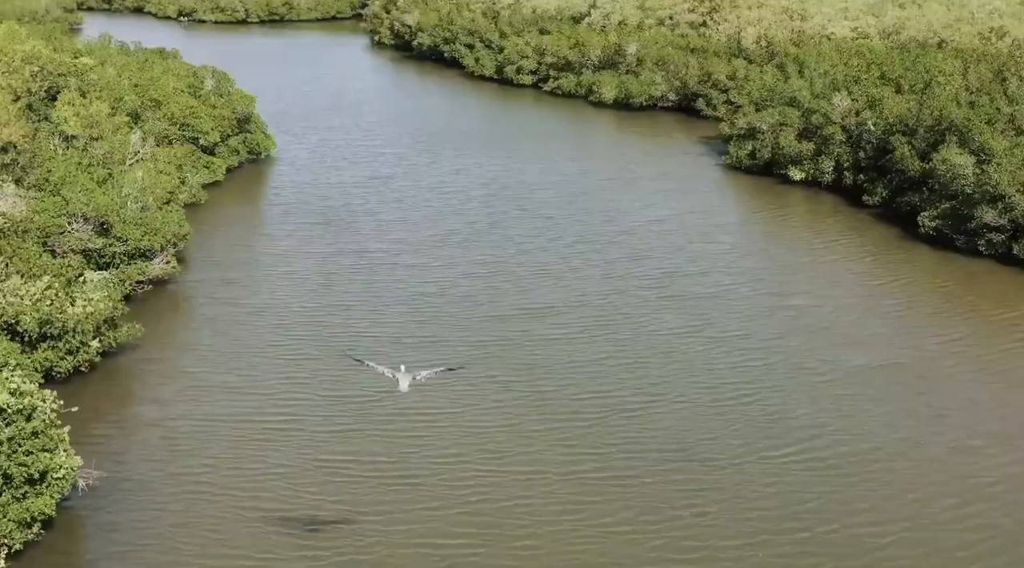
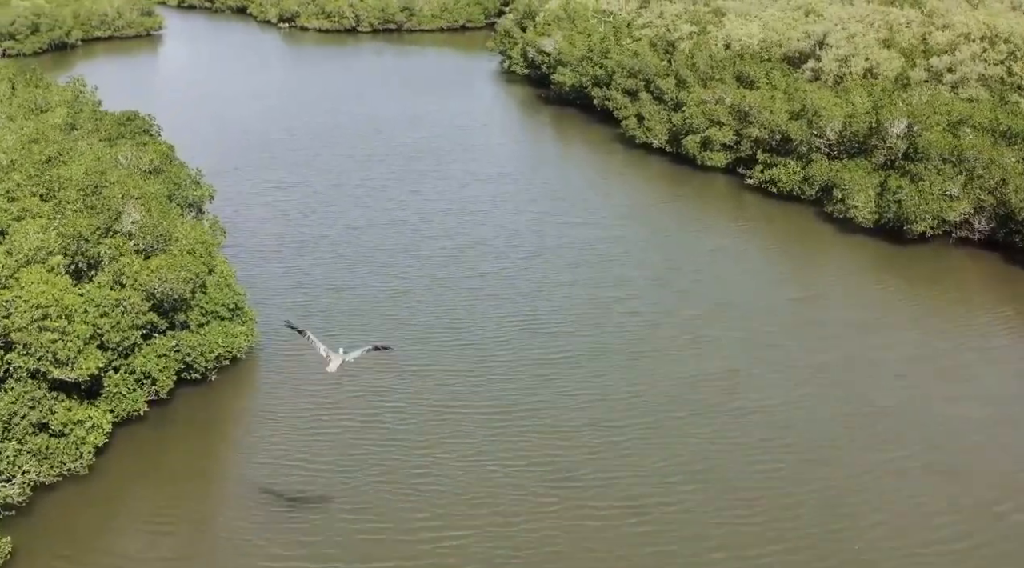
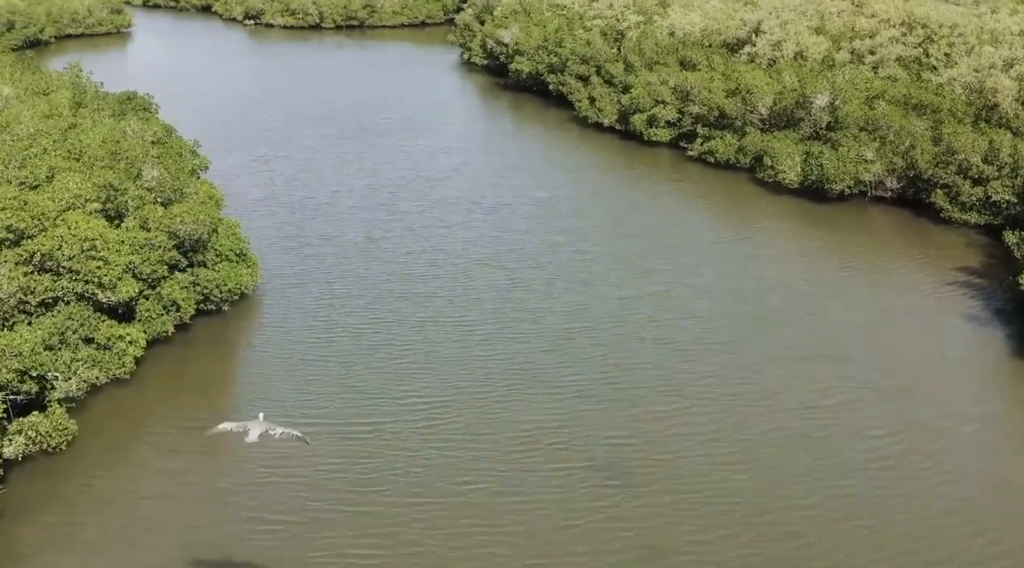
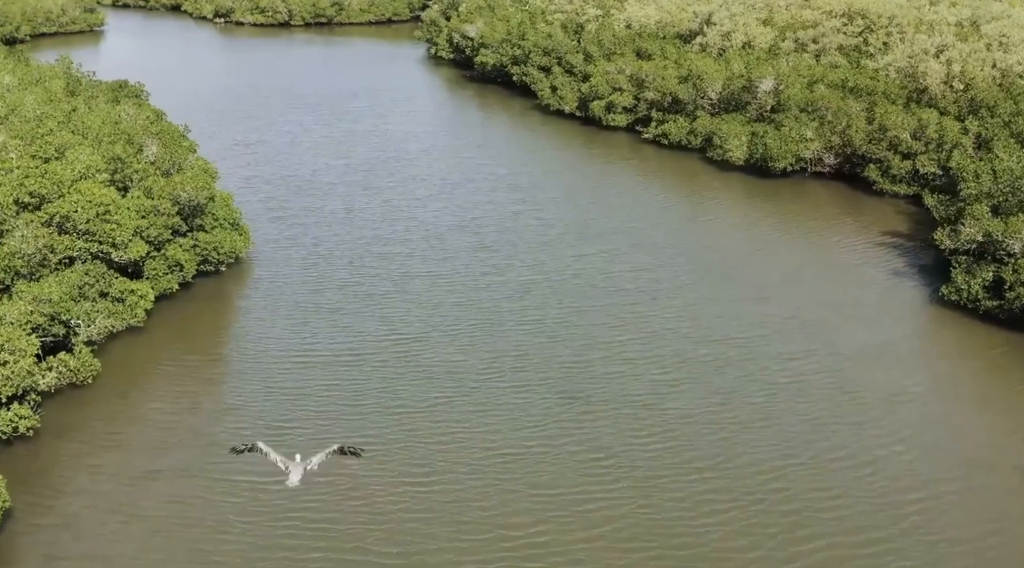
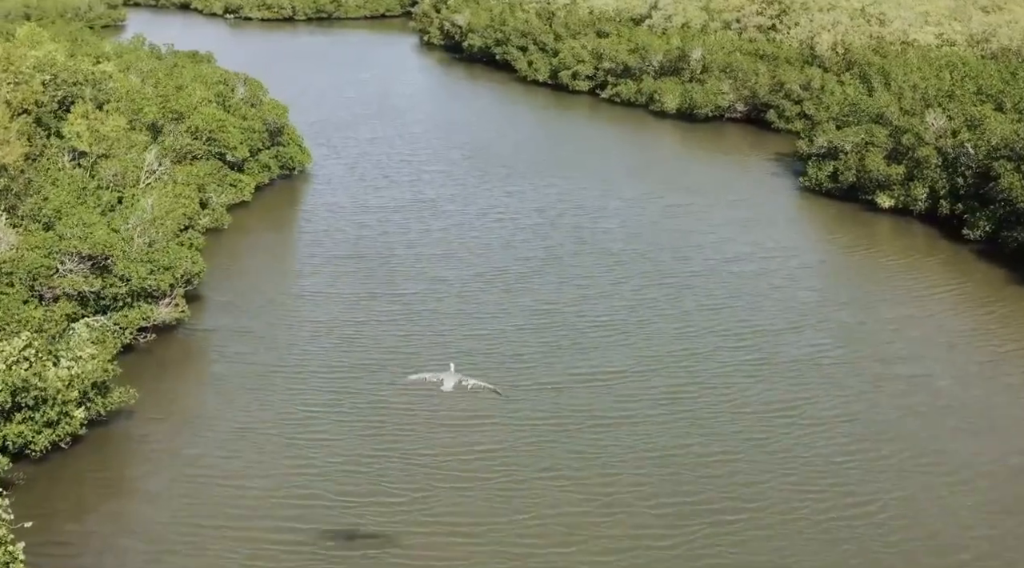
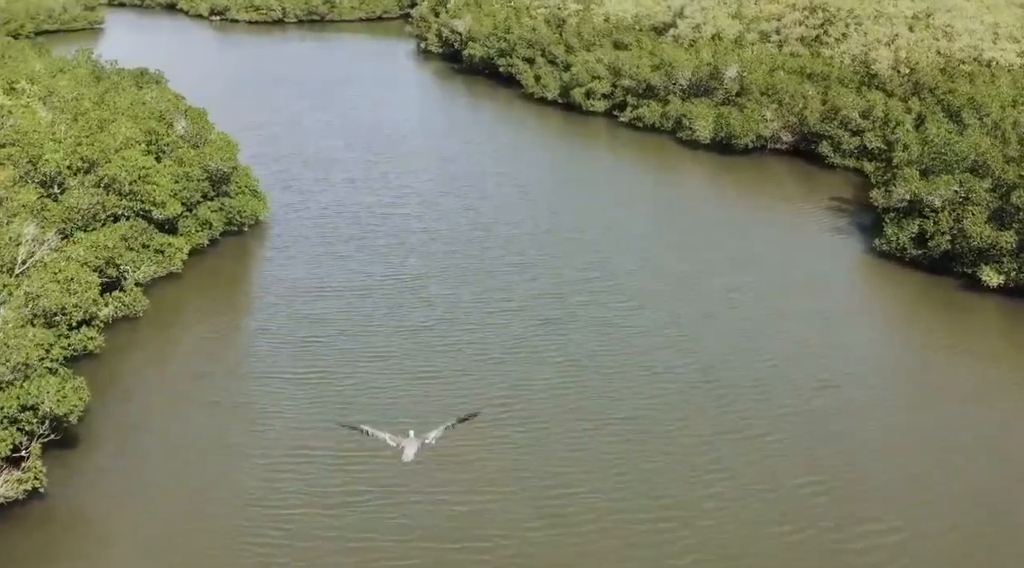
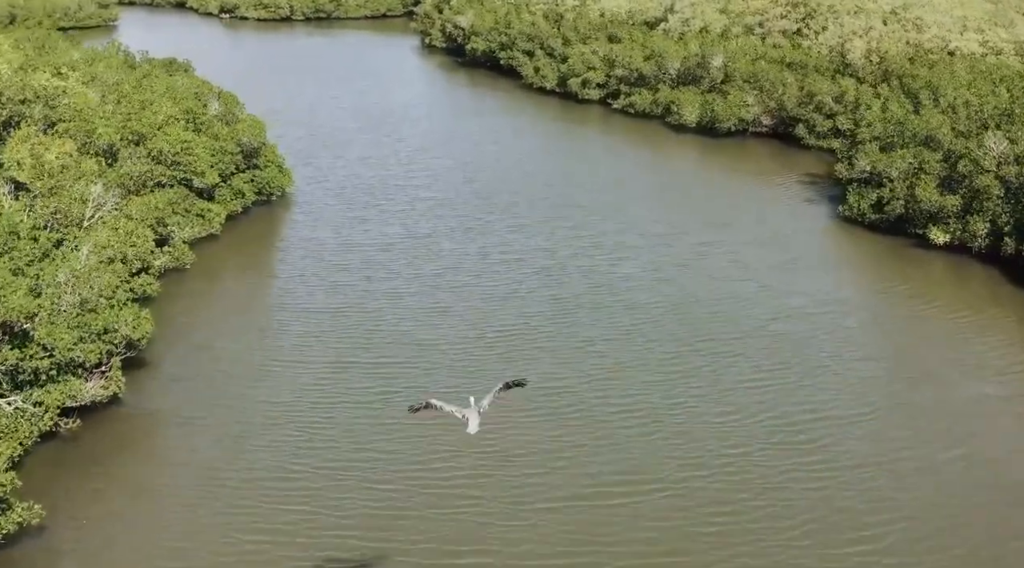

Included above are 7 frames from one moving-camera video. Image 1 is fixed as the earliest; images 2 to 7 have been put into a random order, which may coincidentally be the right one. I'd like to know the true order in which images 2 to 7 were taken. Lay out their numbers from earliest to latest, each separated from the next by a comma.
5, 7, 6, 4, 3, 2
